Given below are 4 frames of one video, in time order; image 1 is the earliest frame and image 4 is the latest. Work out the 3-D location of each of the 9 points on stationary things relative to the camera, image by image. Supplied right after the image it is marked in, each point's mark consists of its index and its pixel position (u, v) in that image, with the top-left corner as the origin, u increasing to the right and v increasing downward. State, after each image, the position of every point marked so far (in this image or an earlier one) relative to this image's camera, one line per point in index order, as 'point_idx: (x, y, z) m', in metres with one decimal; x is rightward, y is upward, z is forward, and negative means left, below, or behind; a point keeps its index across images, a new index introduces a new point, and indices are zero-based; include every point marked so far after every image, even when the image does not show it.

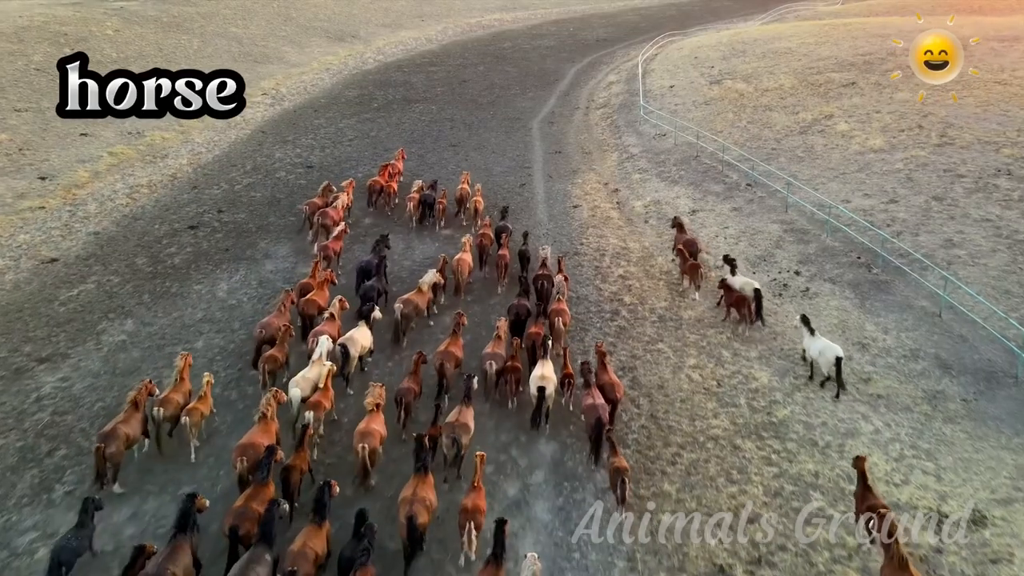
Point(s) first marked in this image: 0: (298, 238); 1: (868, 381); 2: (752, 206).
0: (-5.9, +1.4, +19.5) m
1: (+6.3, -1.6, +12.5) m
2: (+6.6, +2.1, +19.3) m
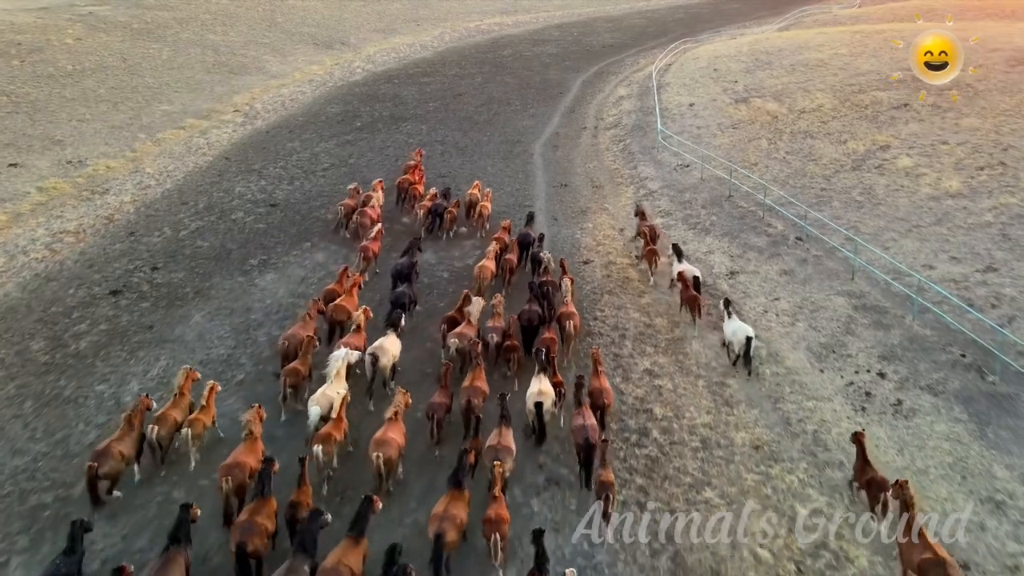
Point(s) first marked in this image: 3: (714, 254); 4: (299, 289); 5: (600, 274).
0: (-6.0, -0.5, +15.7) m
1: (+6.2, -3.5, +8.7) m
2: (+6.5, +0.3, +15.5) m
3: (+4.9, +0.8, +17.2) m
4: (-5.1, 0.0, +16.7) m
5: (+2.1, +0.3, +17.2) m
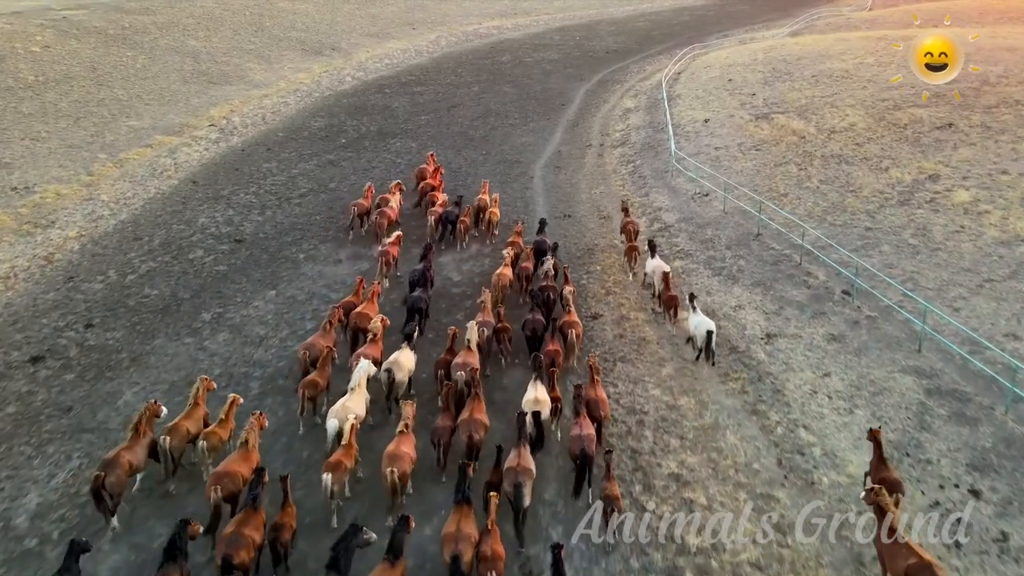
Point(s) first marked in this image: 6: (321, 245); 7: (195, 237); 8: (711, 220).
0: (-6.1, -1.7, +13.2) m
1: (+6.1, -4.7, +6.1) m
2: (+6.4, -1.0, +12.9) m
3: (+4.8, -0.5, +14.6) m
4: (-5.1, -1.3, +14.1) m
5: (+2.1, -0.9, +14.6) m
6: (-5.2, +1.2, +19.3) m
7: (-8.8, +1.4, +19.6) m
8: (+5.2, +1.8, +18.6) m
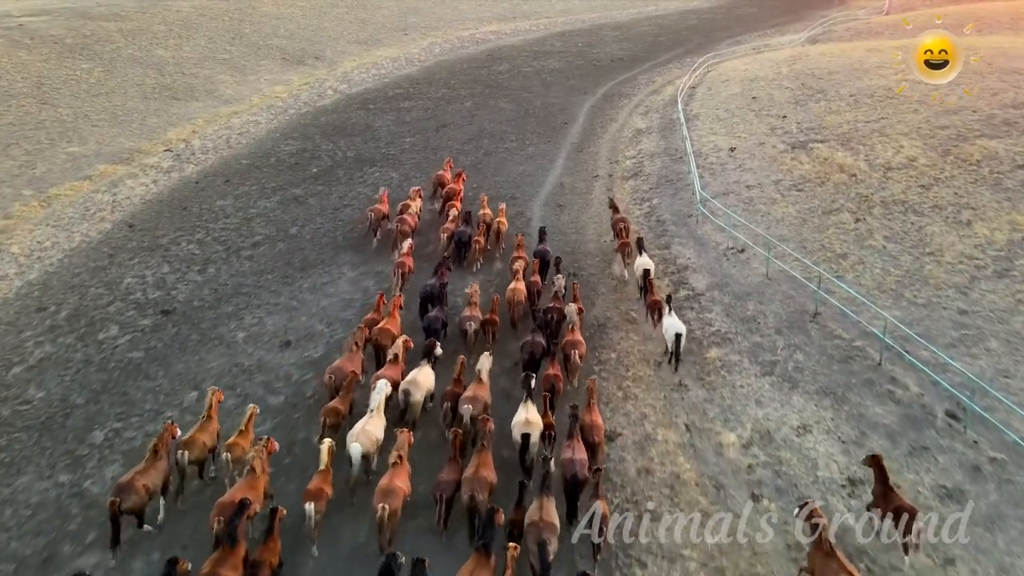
0: (-6.2, -3.5, +9.4) m
1: (+5.9, -6.5, +2.3) m
2: (+6.2, -2.8, +9.2) m
3: (+4.6, -2.3, +10.9) m
4: (-5.3, -3.1, +10.4) m
5: (+1.9, -2.7, +10.9) m
6: (-5.4, -0.6, +15.5) m
7: (-9.0, -0.4, +15.9) m
8: (+5.1, 0.0, +14.9) m
